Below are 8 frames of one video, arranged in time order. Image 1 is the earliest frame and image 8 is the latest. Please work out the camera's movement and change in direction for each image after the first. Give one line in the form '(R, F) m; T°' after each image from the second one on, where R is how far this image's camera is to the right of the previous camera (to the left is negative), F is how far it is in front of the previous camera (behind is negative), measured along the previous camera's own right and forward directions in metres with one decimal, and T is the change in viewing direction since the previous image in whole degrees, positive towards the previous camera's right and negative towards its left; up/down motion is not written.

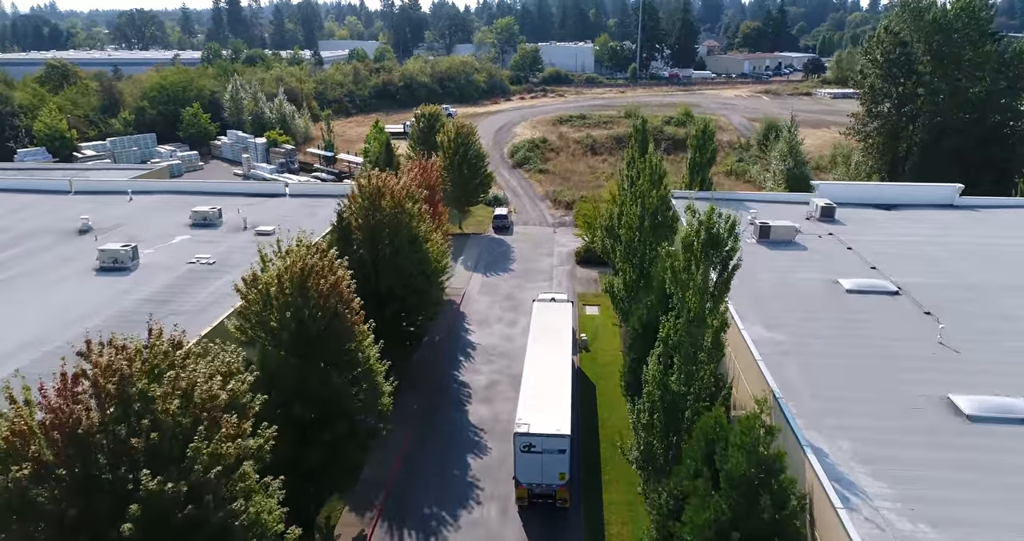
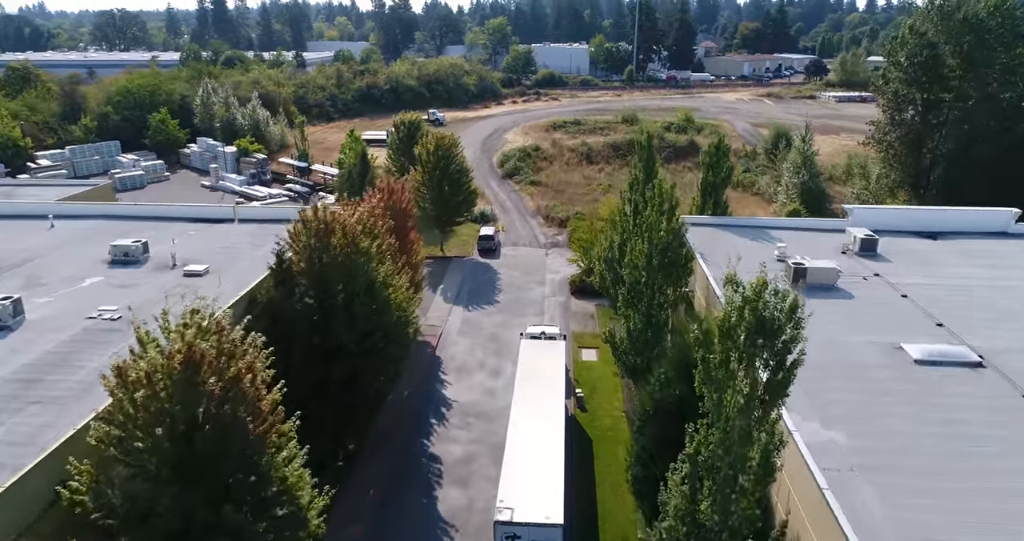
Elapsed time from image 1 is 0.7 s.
(+0.4, +3.9) m; 0°
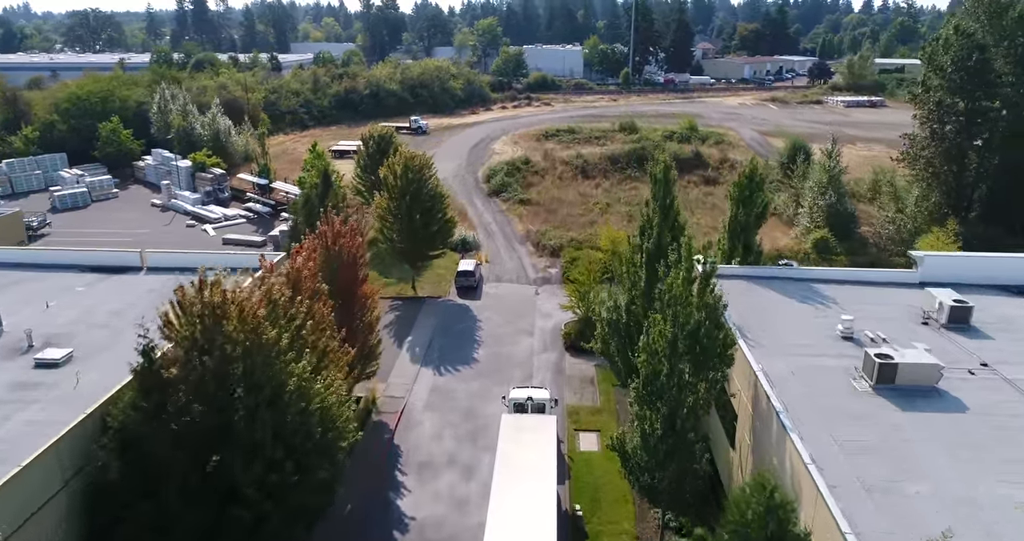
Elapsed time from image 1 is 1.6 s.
(+0.4, +5.2) m; +1°
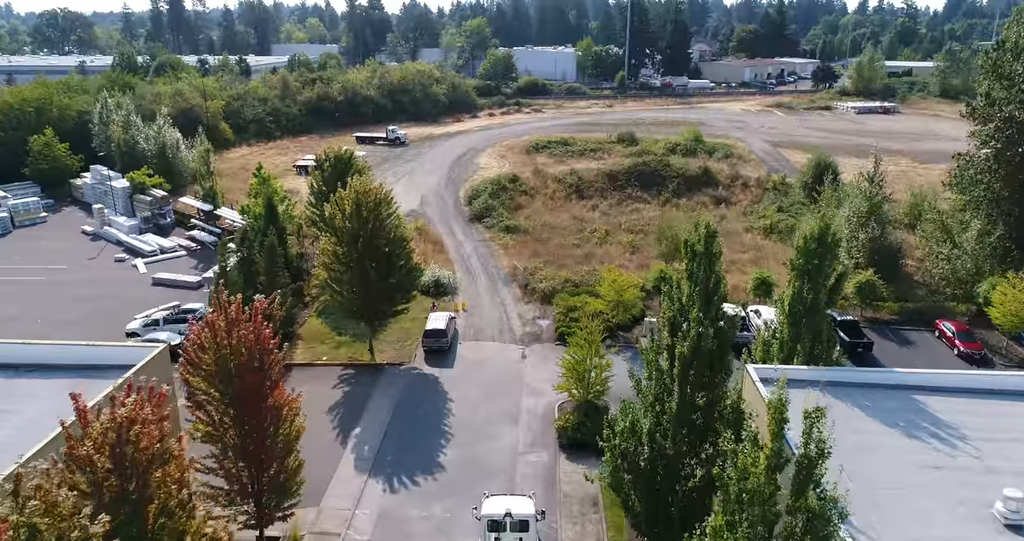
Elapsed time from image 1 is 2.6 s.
(+0.4, +5.7) m; +1°
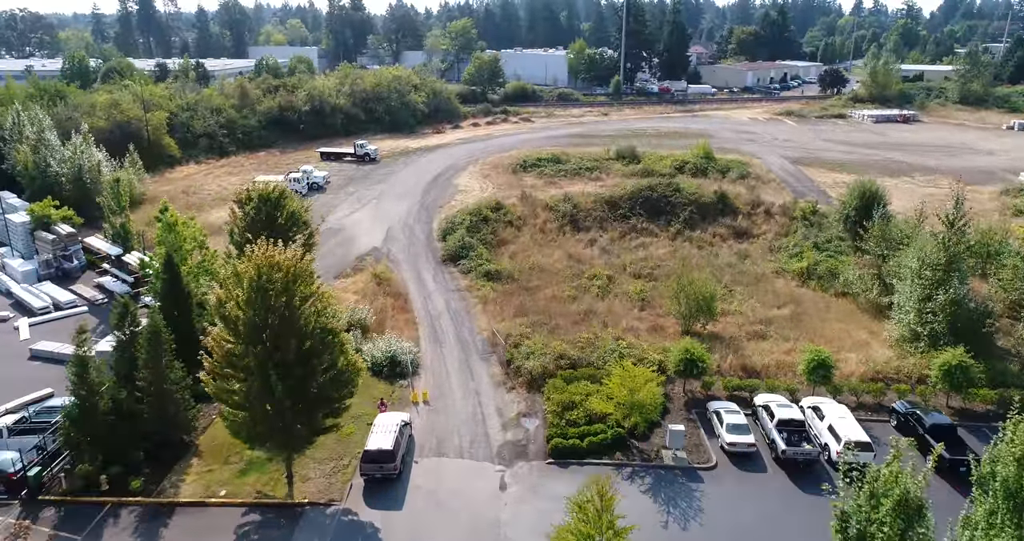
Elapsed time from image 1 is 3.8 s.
(+0.4, +6.8) m; +1°
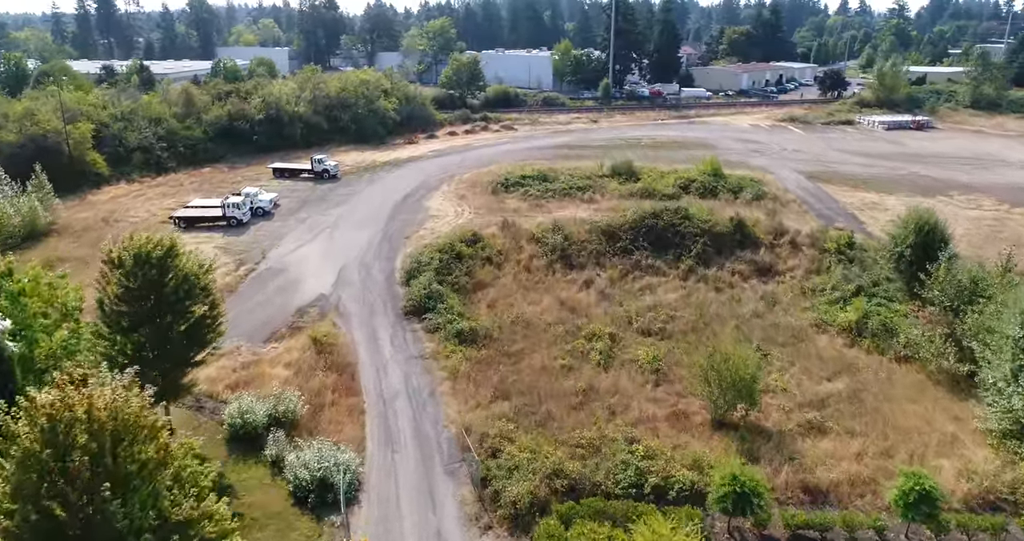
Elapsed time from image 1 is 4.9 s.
(+0.2, +6.3) m; +1°
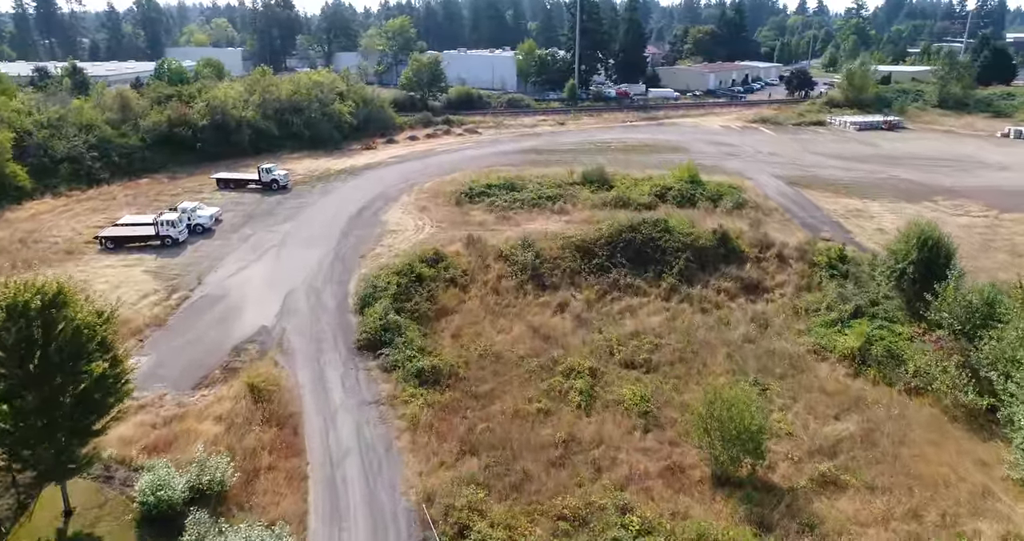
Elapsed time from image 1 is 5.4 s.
(0.0, +2.8) m; +3°
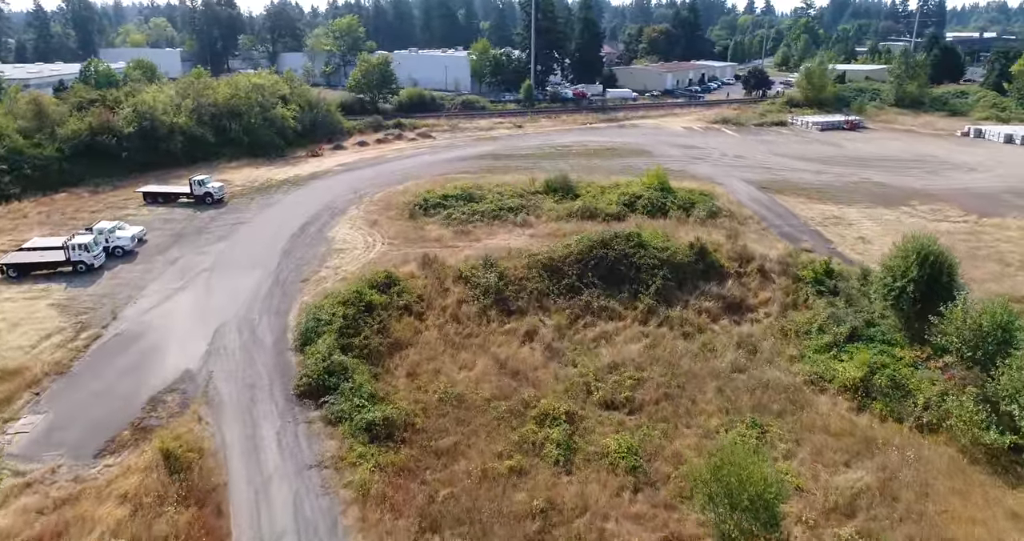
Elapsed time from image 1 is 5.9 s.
(-0.1, +2.8) m; +3°
